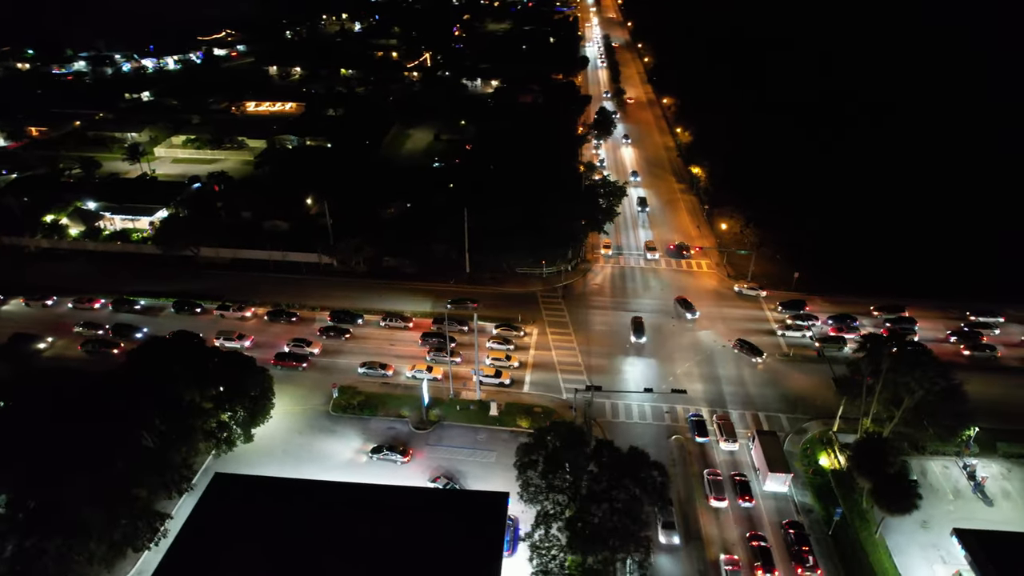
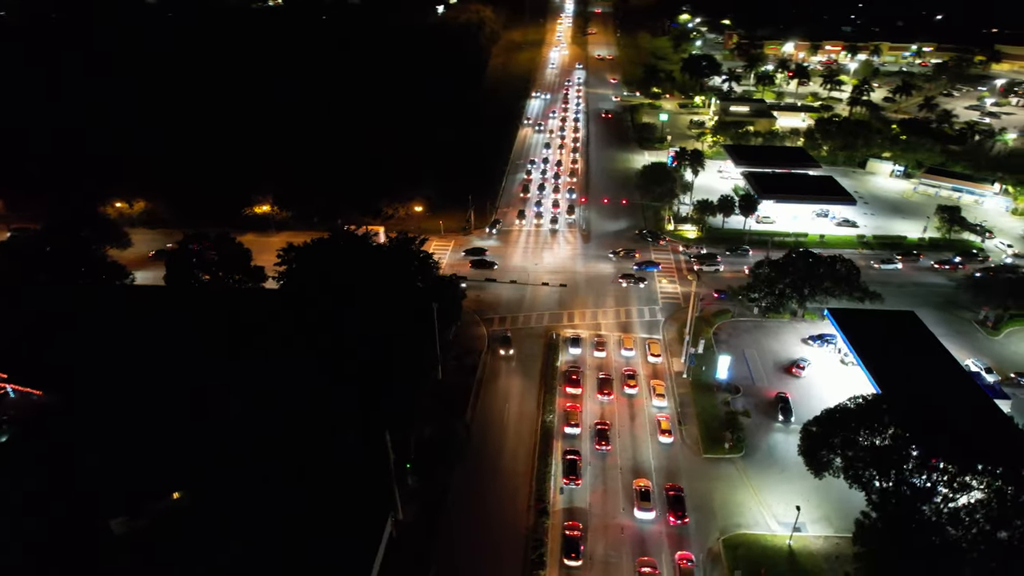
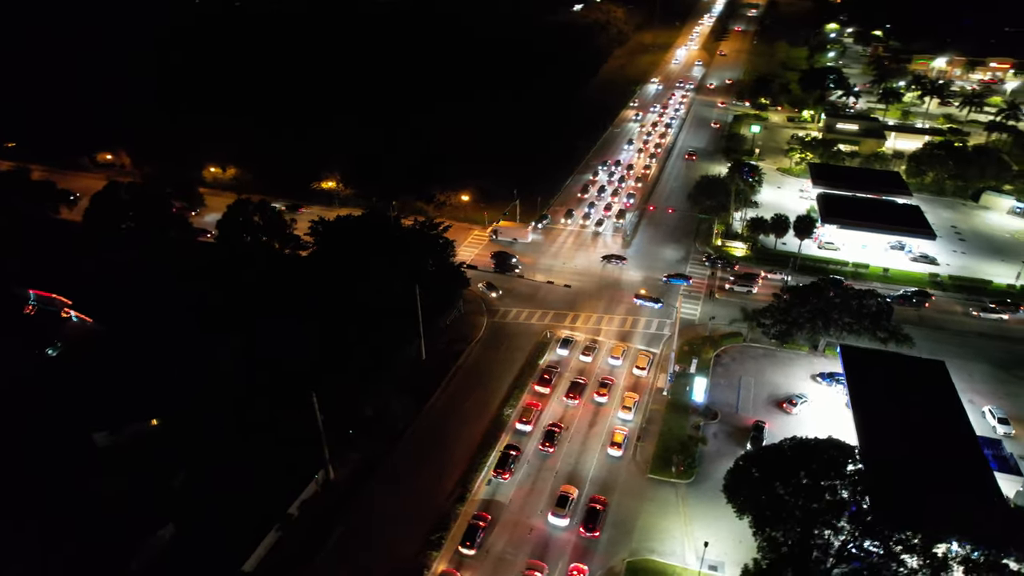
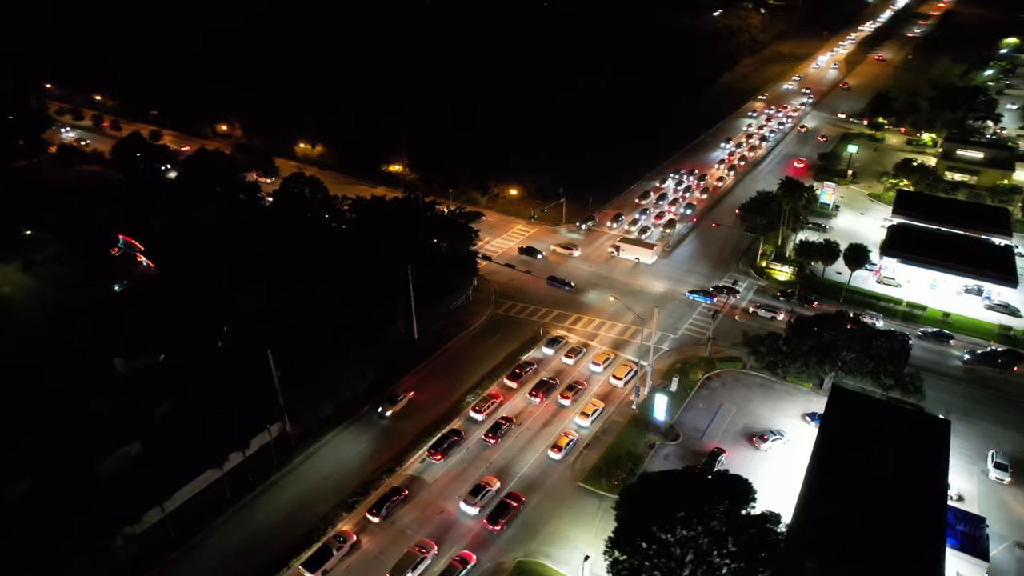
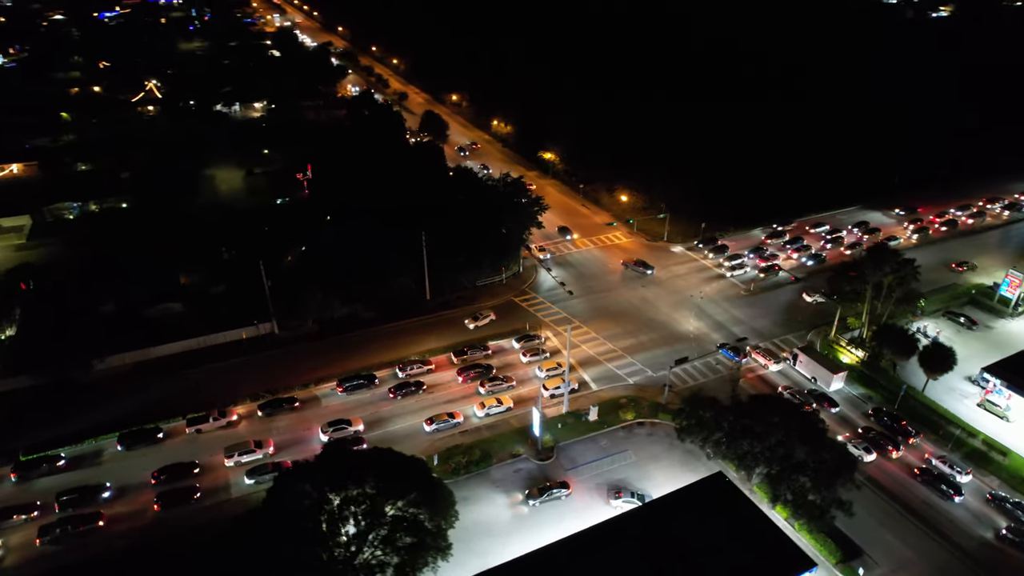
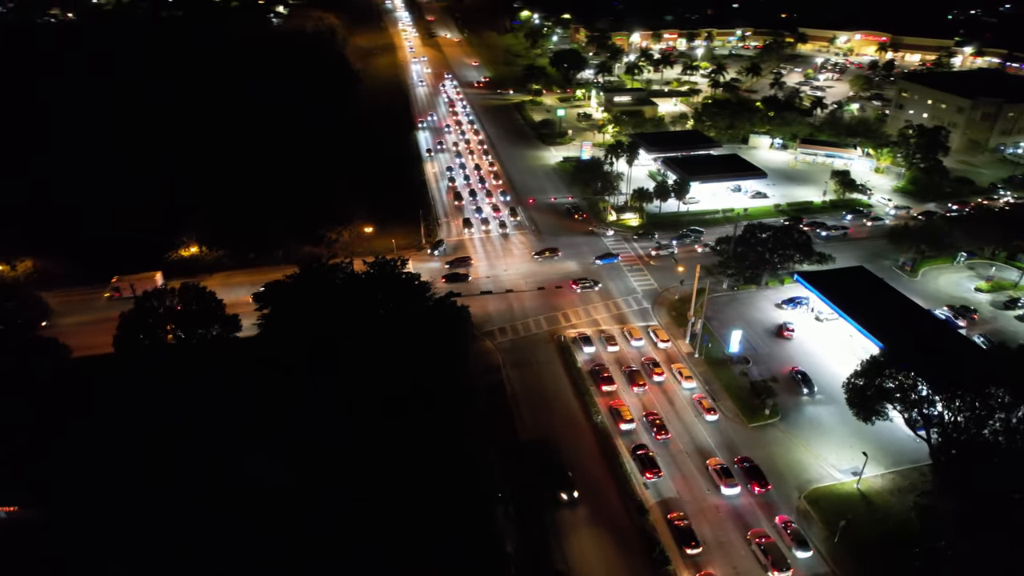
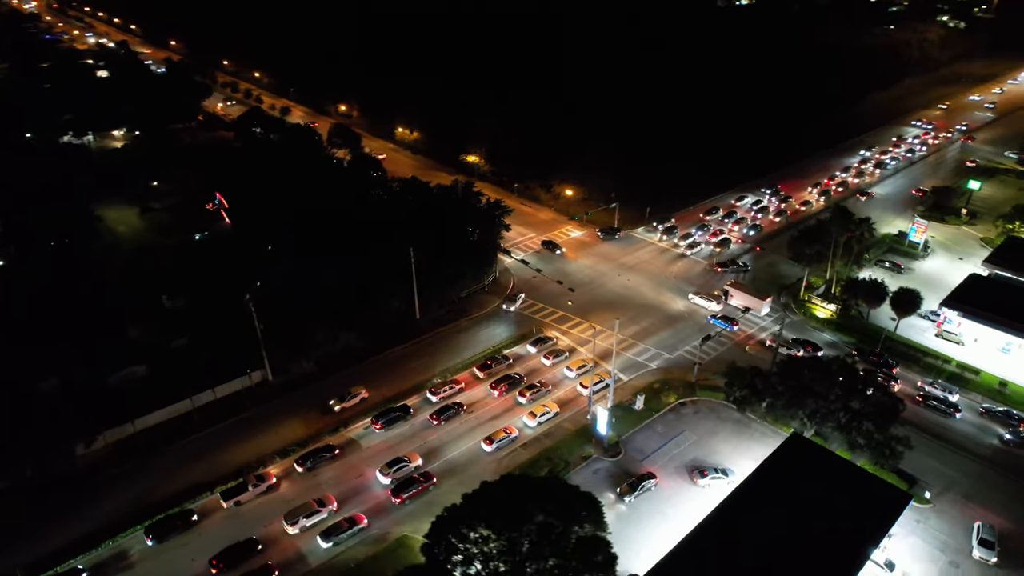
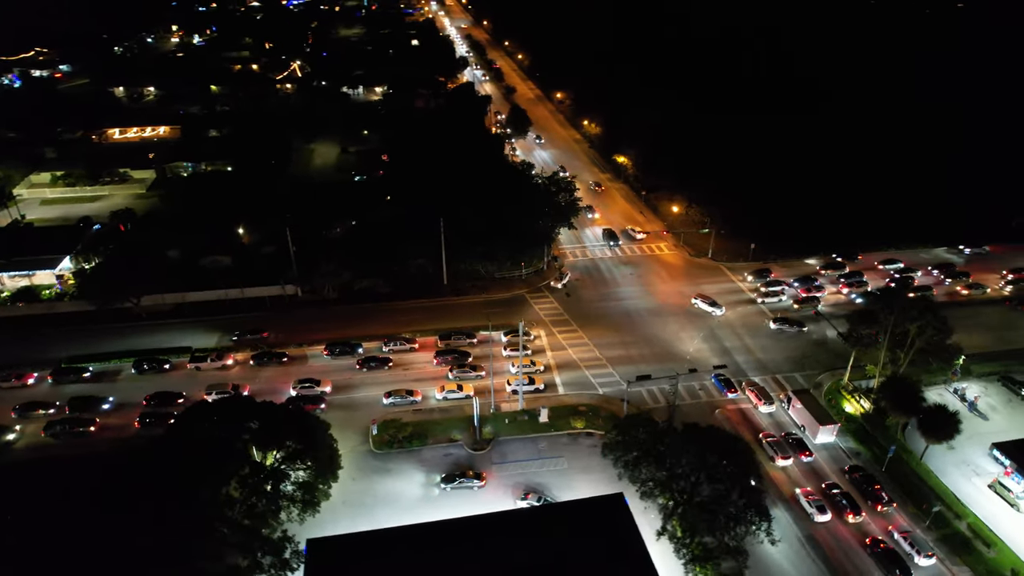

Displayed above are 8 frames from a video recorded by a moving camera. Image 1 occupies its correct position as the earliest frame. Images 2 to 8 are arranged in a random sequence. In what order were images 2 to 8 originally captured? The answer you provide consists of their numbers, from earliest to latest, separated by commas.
8, 5, 7, 4, 3, 2, 6
